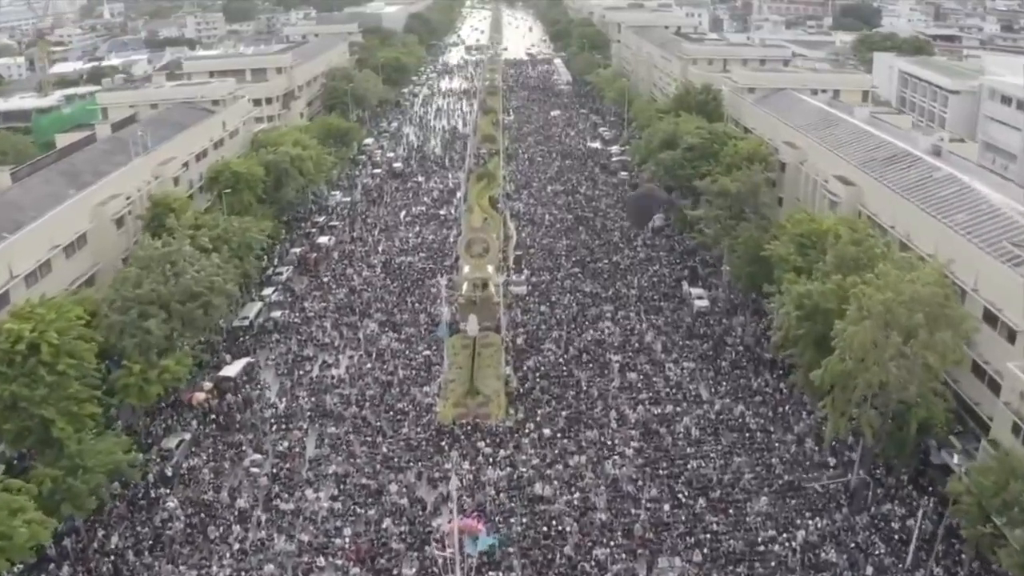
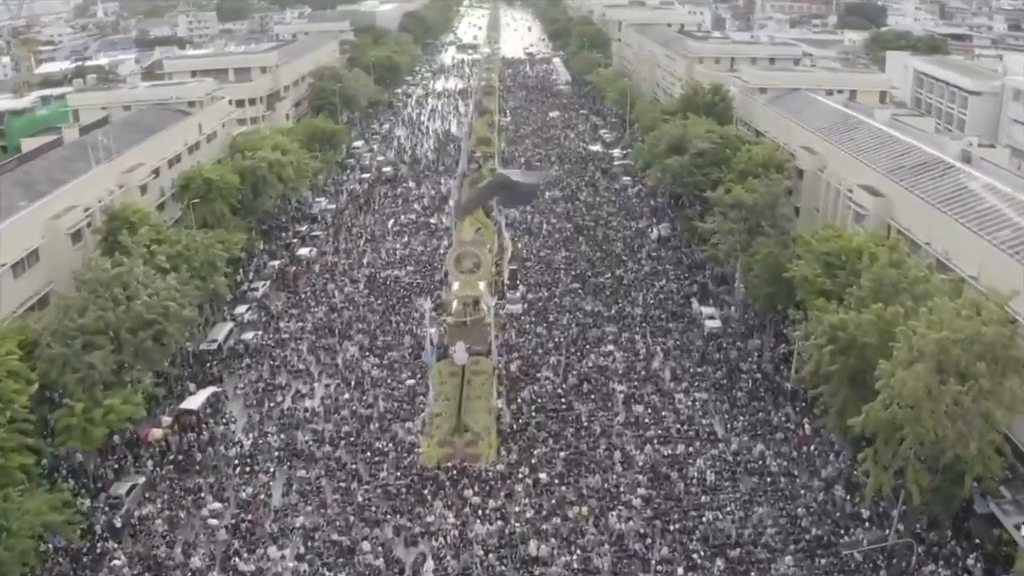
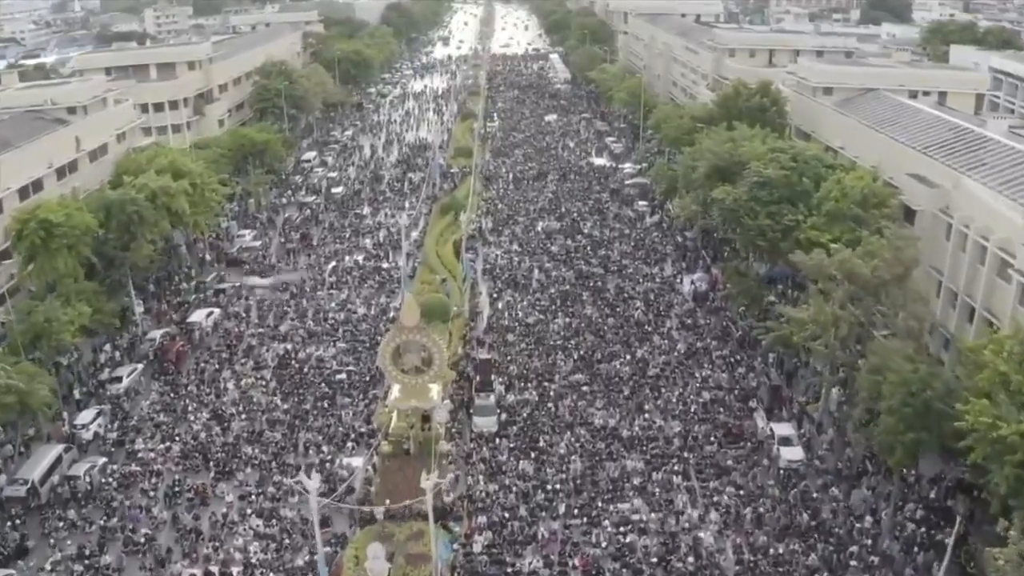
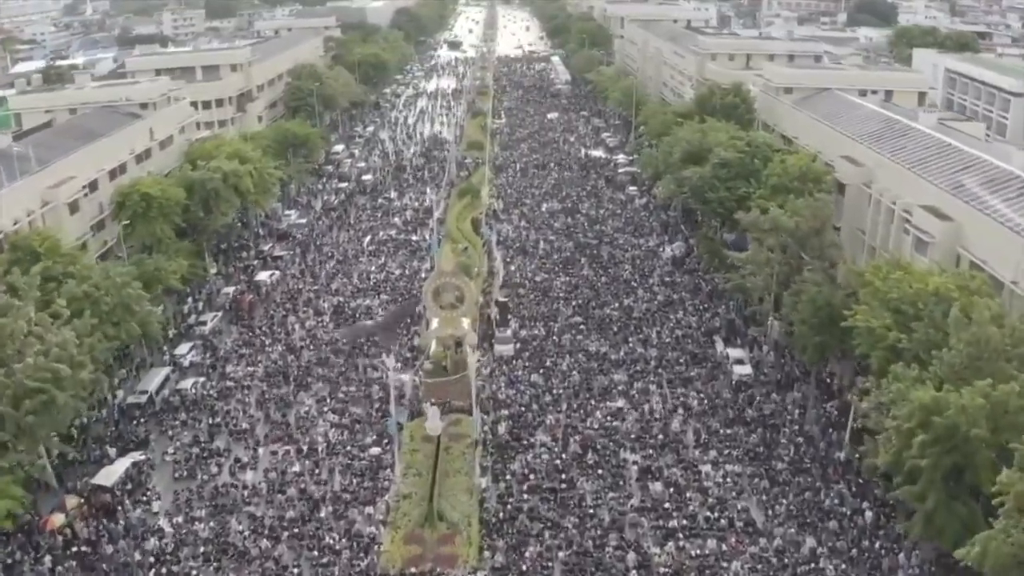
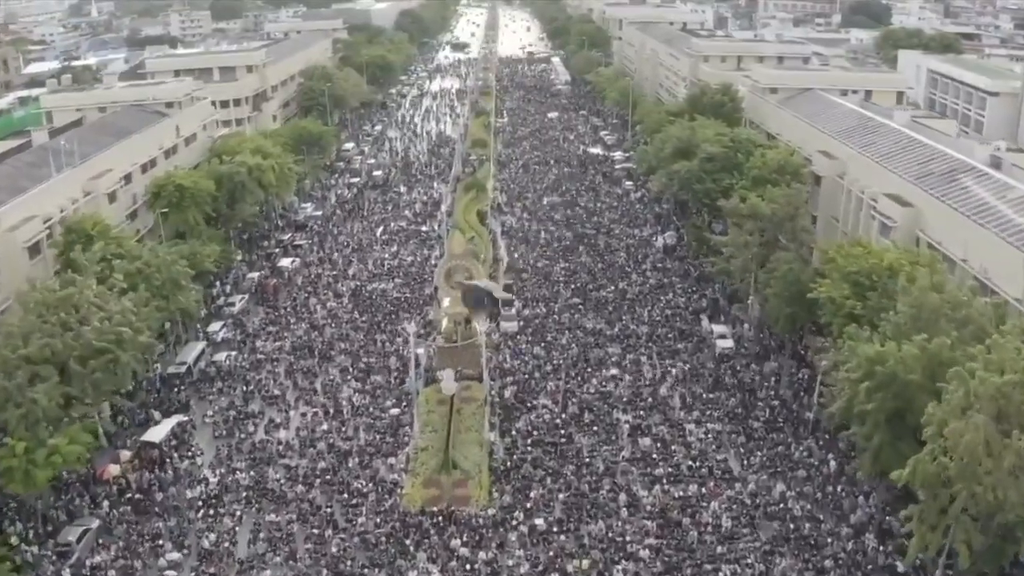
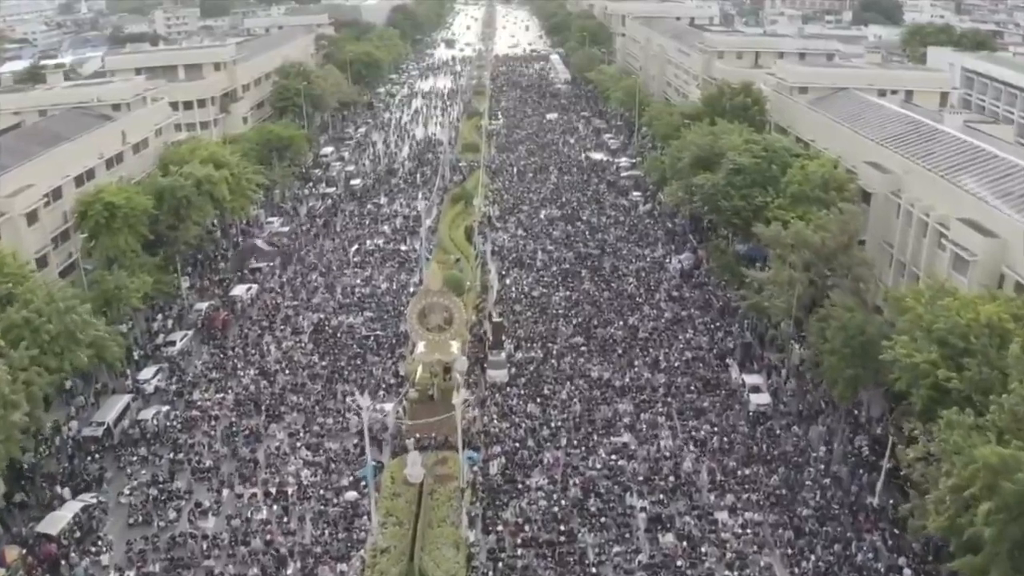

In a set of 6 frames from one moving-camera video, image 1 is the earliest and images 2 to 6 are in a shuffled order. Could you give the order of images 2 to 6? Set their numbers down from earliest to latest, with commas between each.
2, 5, 4, 6, 3
